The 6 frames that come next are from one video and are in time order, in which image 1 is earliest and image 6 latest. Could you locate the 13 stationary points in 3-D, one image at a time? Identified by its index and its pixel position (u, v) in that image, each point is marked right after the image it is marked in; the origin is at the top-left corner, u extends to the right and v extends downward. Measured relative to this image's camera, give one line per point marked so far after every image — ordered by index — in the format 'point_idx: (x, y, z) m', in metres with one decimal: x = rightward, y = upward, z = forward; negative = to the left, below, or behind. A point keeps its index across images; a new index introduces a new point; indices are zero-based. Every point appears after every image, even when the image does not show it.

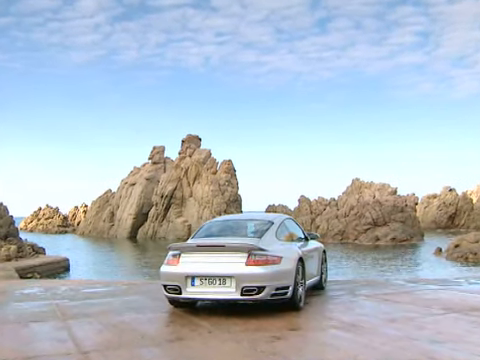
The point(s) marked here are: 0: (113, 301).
0: (-2.2, -2.1, +8.4) m
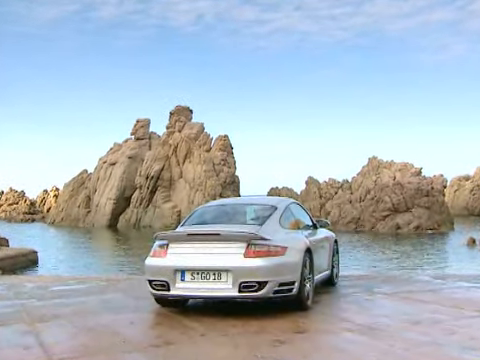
0: (-2.2, -1.8, +7.4) m
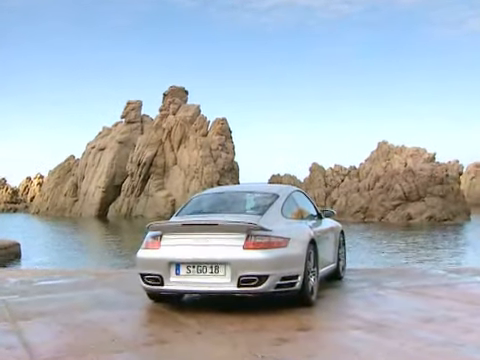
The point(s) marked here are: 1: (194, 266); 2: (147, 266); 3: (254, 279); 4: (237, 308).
0: (-2.2, -1.6, +7.0) m
1: (-0.6, -1.1, +6.3) m
2: (-1.2, -1.1, +6.5) m
3: (+0.2, -1.2, +6.2) m
4: (0.0, -1.7, +6.8) m
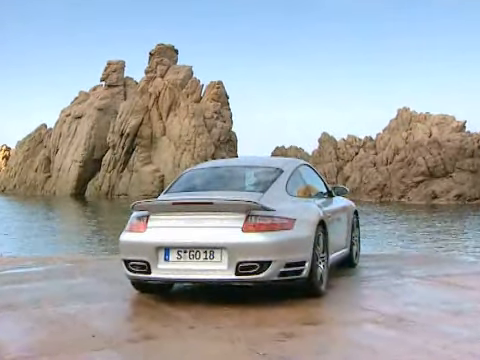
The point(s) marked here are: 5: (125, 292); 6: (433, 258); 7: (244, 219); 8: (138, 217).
0: (-2.3, -1.3, +6.2) m
1: (-0.6, -0.8, +5.5) m
2: (-1.2, -0.8, +5.7) m
3: (+0.1, -0.9, +5.4) m
4: (0.0, -1.4, +6.0) m
5: (-1.4, -1.3, +6.1) m
6: (+3.0, -1.2, +7.9) m
7: (0.0, -0.4, +5.4) m
8: (-1.2, -0.4, +5.8) m
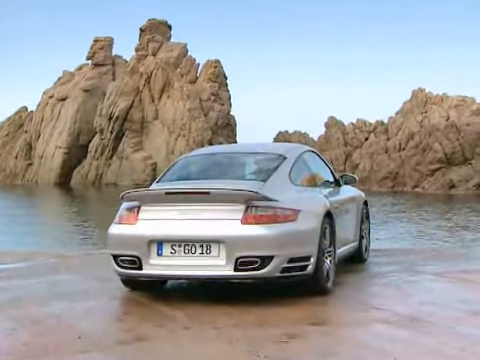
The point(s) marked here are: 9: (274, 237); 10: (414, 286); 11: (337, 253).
0: (-2.3, -1.1, +5.8) m
1: (-0.6, -0.6, +5.1) m
2: (-1.2, -0.7, +5.3) m
3: (+0.1, -0.8, +5.0) m
4: (0.0, -1.3, +5.6) m
5: (-1.4, -1.2, +5.7) m
6: (+3.0, -1.0, +7.4) m
7: (0.0, -0.3, +5.0) m
8: (-1.2, -0.3, +5.3) m
9: (+0.3, -0.6, +4.9) m
10: (+1.9, -1.2, +5.7) m
11: (+1.1, -0.8, +6.0) m
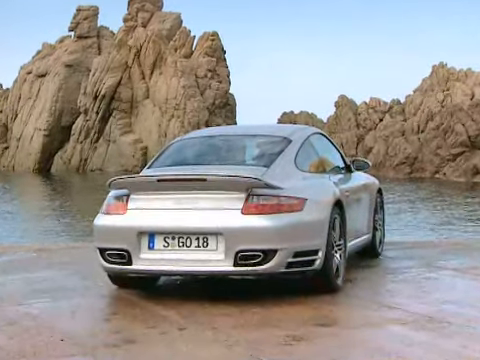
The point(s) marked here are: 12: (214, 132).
0: (-2.2, -1.0, +5.3) m
1: (-0.6, -0.5, +4.6) m
2: (-1.2, -0.5, +4.8) m
3: (+0.1, -0.7, +4.5) m
4: (0.0, -1.1, +5.1) m
5: (-1.4, -1.1, +5.2) m
6: (+3.0, -0.8, +6.9) m
7: (0.0, -0.2, +4.5) m
8: (-1.2, -0.2, +4.8) m
9: (+0.3, -0.4, +4.4) m
10: (+1.9, -1.0, +5.2) m
11: (+1.1, -0.7, +5.5) m
12: (-0.3, +0.5, +5.6) m
